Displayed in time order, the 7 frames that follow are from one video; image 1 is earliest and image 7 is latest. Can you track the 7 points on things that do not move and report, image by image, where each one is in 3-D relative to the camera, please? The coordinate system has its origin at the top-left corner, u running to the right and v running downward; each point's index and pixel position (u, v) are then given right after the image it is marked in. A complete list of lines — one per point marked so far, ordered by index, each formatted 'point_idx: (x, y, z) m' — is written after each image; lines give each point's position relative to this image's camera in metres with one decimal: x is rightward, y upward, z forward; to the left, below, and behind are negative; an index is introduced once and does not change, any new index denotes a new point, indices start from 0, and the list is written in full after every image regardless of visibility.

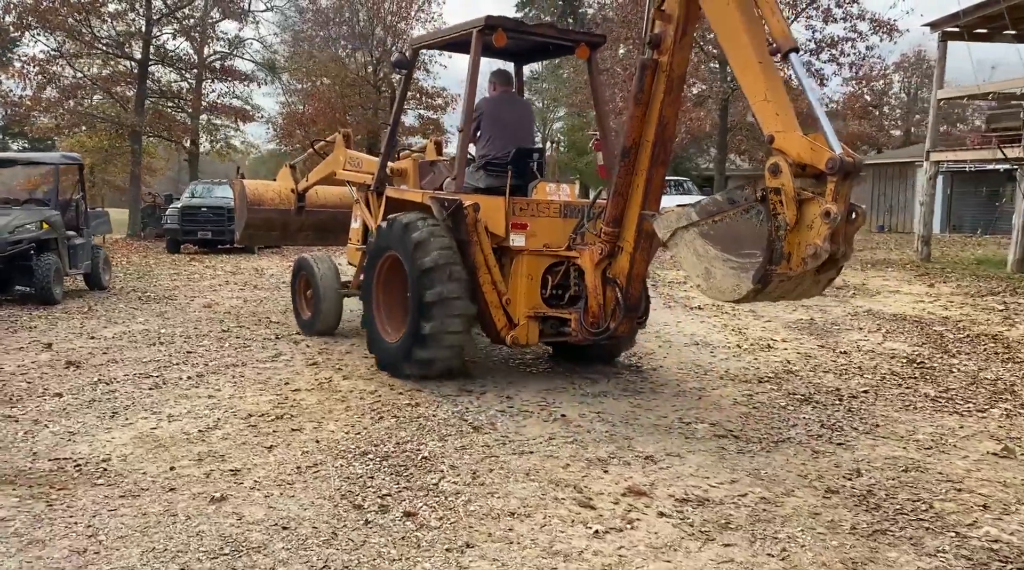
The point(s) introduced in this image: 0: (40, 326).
0: (-4.3, -0.4, +8.1) m
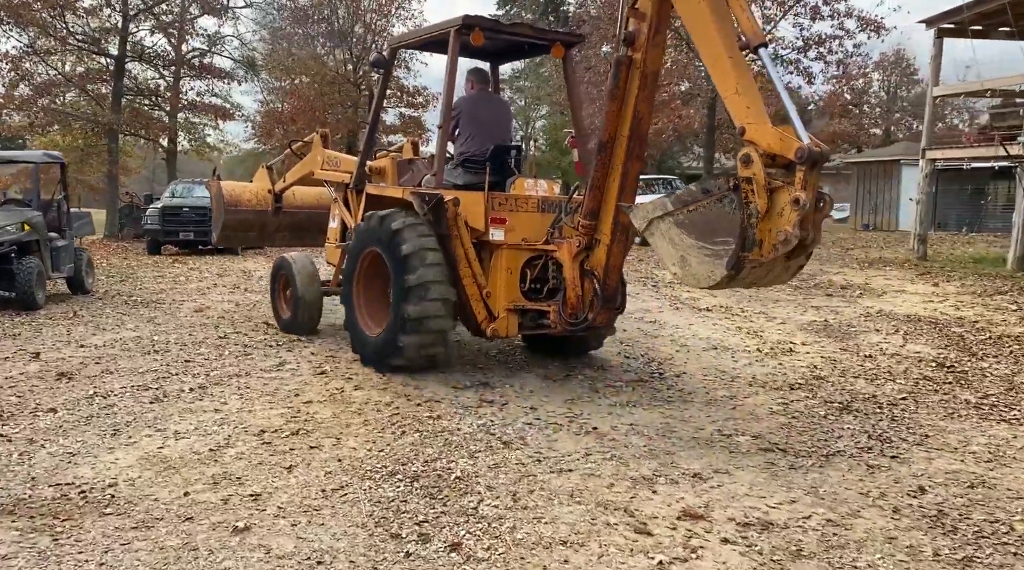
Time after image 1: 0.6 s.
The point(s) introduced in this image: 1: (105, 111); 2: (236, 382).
0: (-4.3, -0.4, +7.7) m
1: (-8.9, +3.7, +18.9) m
2: (-1.8, -0.6, +5.6) m
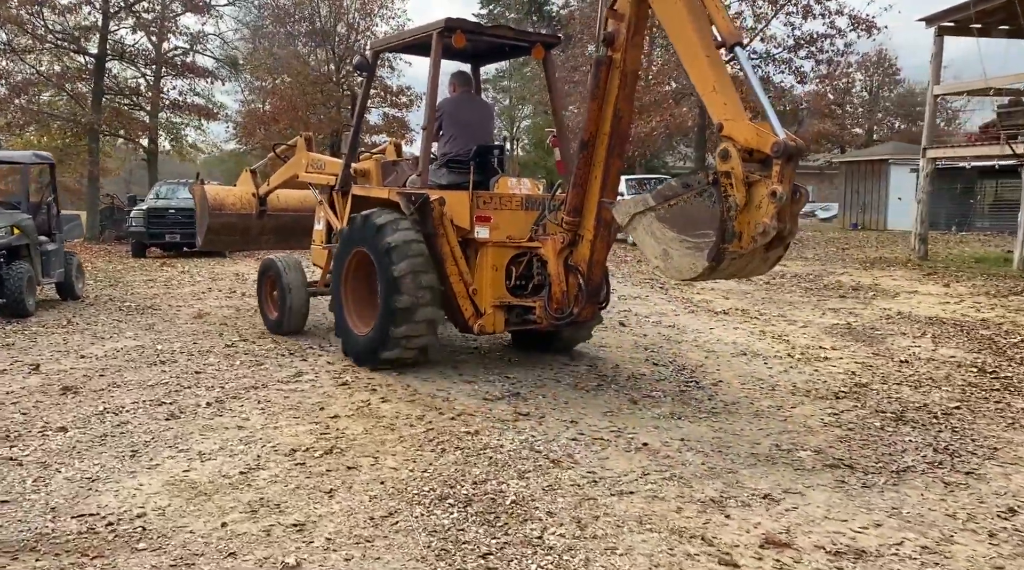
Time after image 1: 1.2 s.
0: (-4.1, -0.5, +7.3) m
1: (-9.0, +3.7, +18.4) m
2: (-1.6, -0.7, +5.3) m
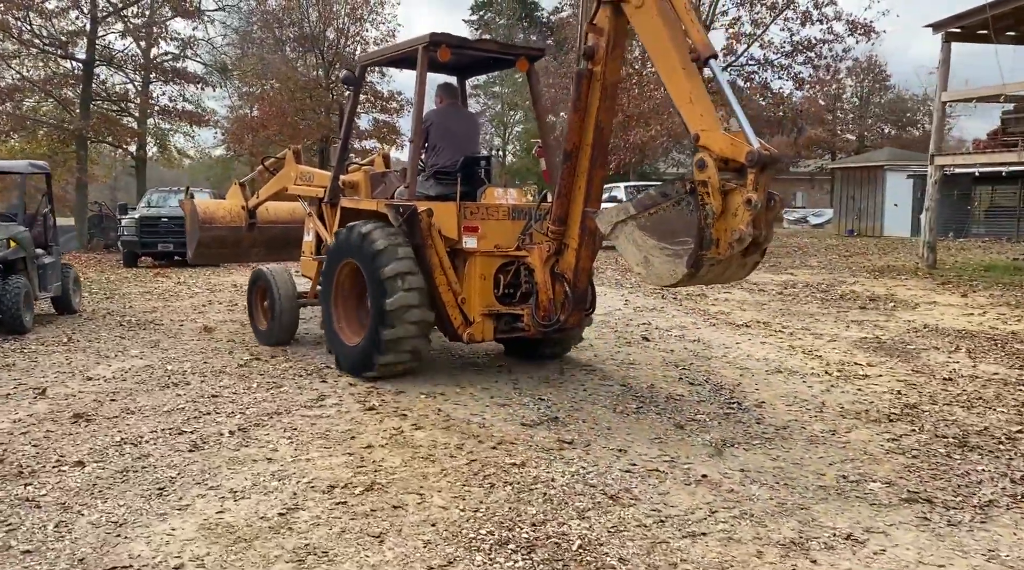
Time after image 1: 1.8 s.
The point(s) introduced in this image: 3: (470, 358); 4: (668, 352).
0: (-3.9, -0.6, +7.0) m
1: (-9.0, +3.4, +18.0) m
2: (-1.3, -0.8, +5.0) m
3: (-0.4, -0.6, +7.1) m
4: (+1.3, -0.6, +7.4) m
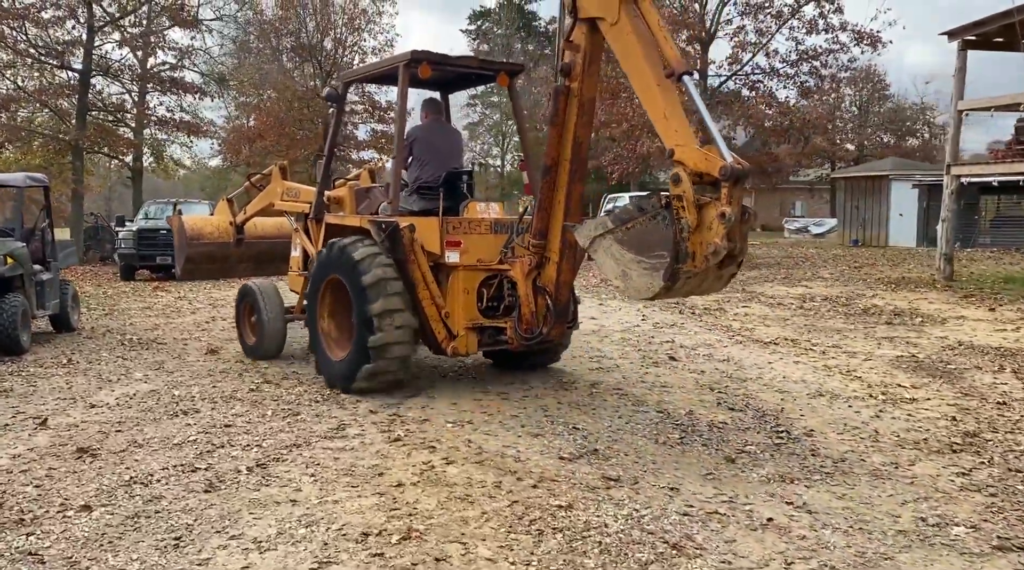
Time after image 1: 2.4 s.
0: (-3.7, -0.8, +6.6) m
1: (-8.9, +3.1, +17.7) m
2: (-1.1, -0.9, +4.6) m
3: (-0.2, -0.7, +6.8) m
4: (+1.5, -0.7, +7.0) m
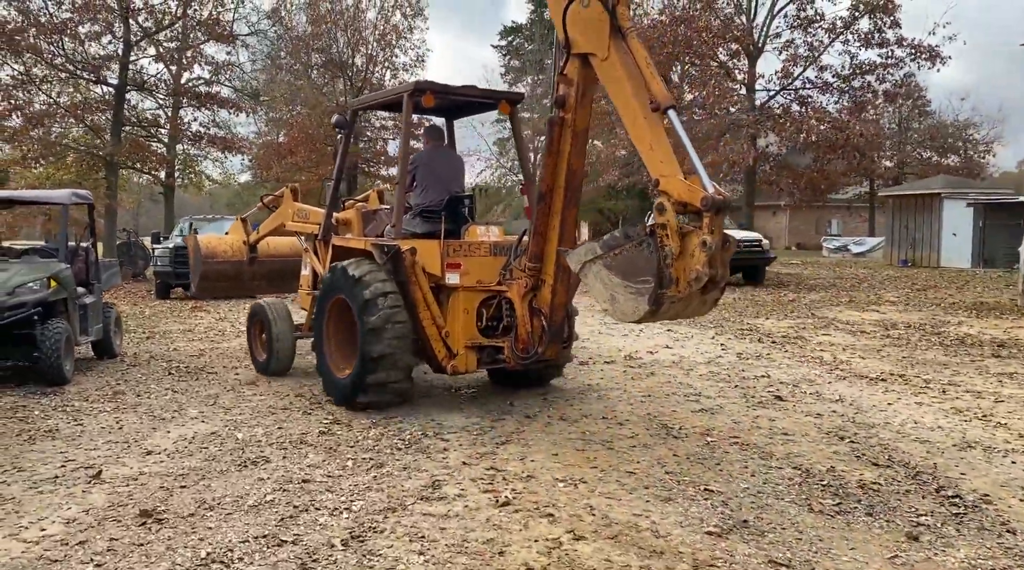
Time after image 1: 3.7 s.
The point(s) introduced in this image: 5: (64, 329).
0: (-3.1, -1.0, +6.0) m
1: (-7.9, +2.8, +17.2) m
2: (-0.5, -1.1, +4.0) m
3: (+0.5, -1.0, +6.1) m
4: (+2.2, -0.9, +6.3) m
5: (-4.0, -0.4, +7.8) m
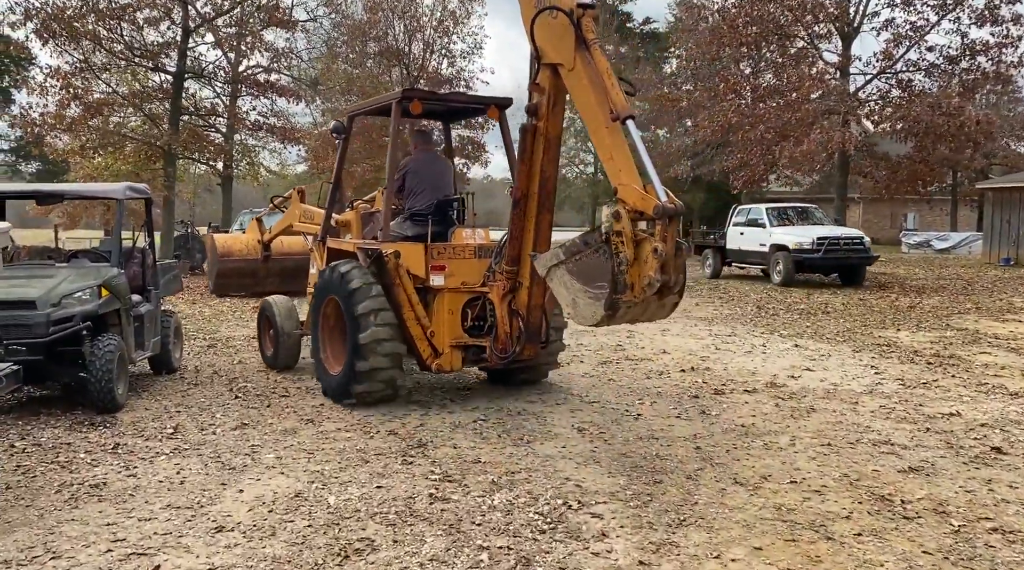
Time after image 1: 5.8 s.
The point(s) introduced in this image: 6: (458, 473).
0: (-2.2, -1.1, +4.8) m
1: (-6.4, +2.8, +16.2) m
2: (+0.2, -1.2, +2.6) m
3: (+1.3, -1.1, +4.7) m
4: (+3.1, -1.1, +4.8) m
5: (-3.0, -0.5, +6.7) m
6: (-0.1, -1.1, +4.8) m
